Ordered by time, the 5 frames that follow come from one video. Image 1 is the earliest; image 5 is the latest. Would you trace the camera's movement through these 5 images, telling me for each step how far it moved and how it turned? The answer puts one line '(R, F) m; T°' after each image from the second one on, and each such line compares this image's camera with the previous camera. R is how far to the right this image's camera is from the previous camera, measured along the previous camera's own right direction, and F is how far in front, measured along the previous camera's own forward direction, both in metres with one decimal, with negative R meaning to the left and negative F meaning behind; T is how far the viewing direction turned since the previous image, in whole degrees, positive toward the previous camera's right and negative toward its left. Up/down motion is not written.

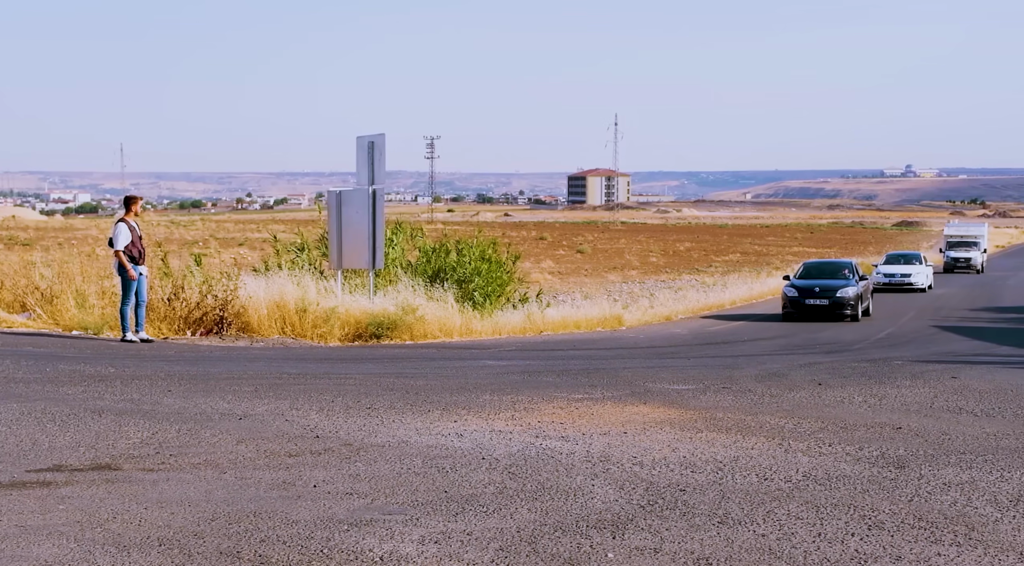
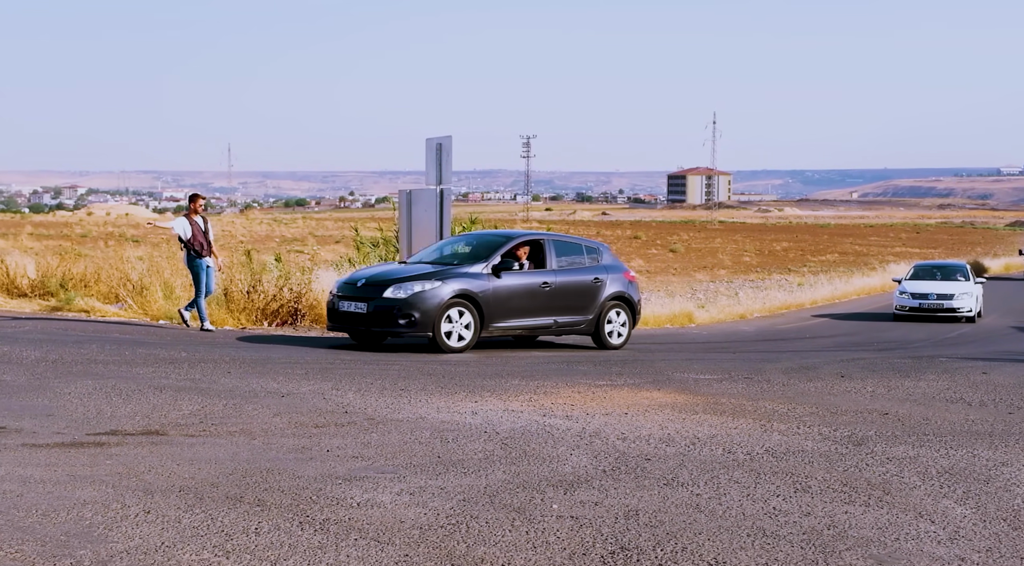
(+0.7, -0.8) m; -5°
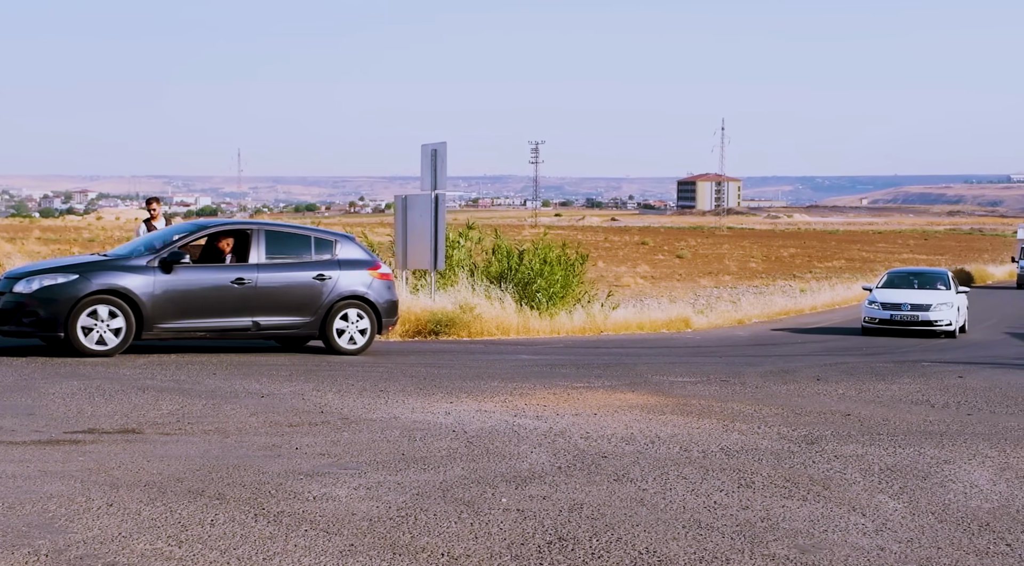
(+0.3, -0.2) m; 0°
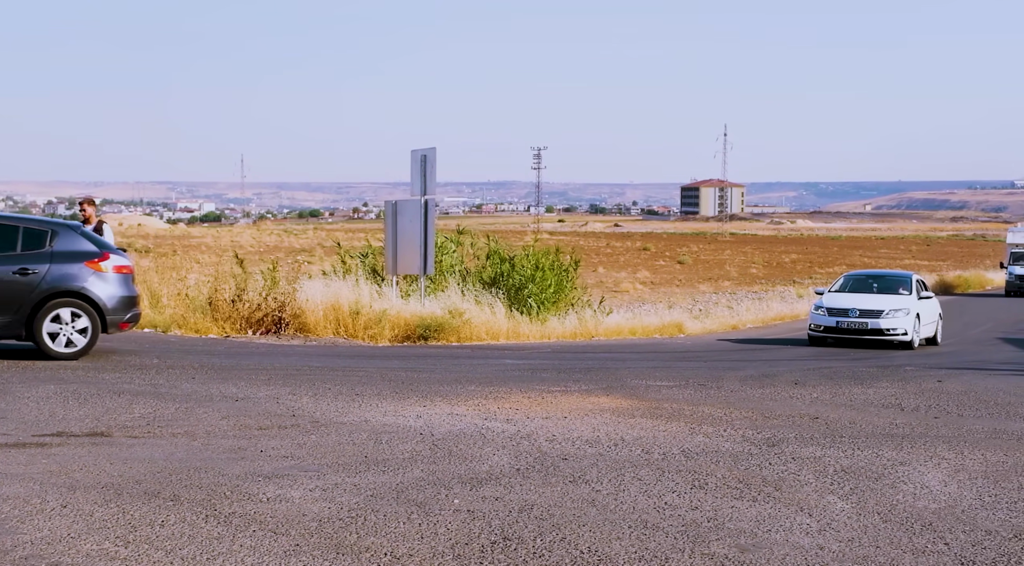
(+0.3, 0.0) m; 0°
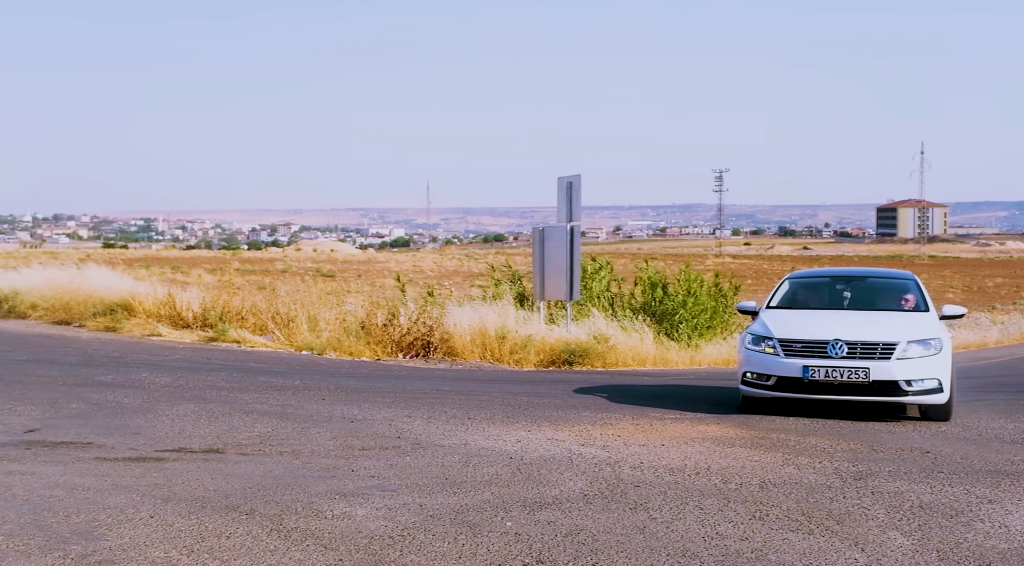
(+0.6, -0.1) m; -9°
